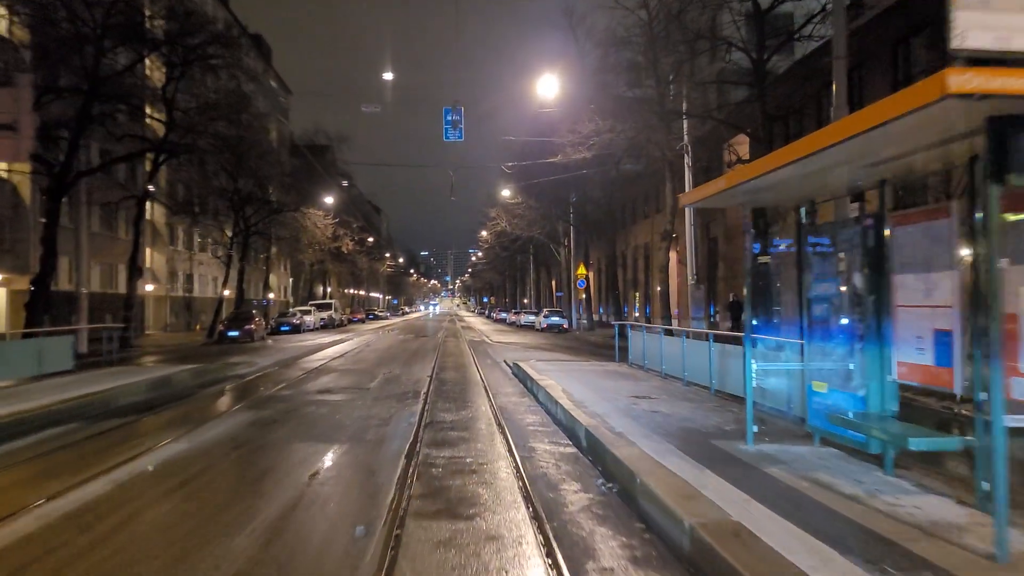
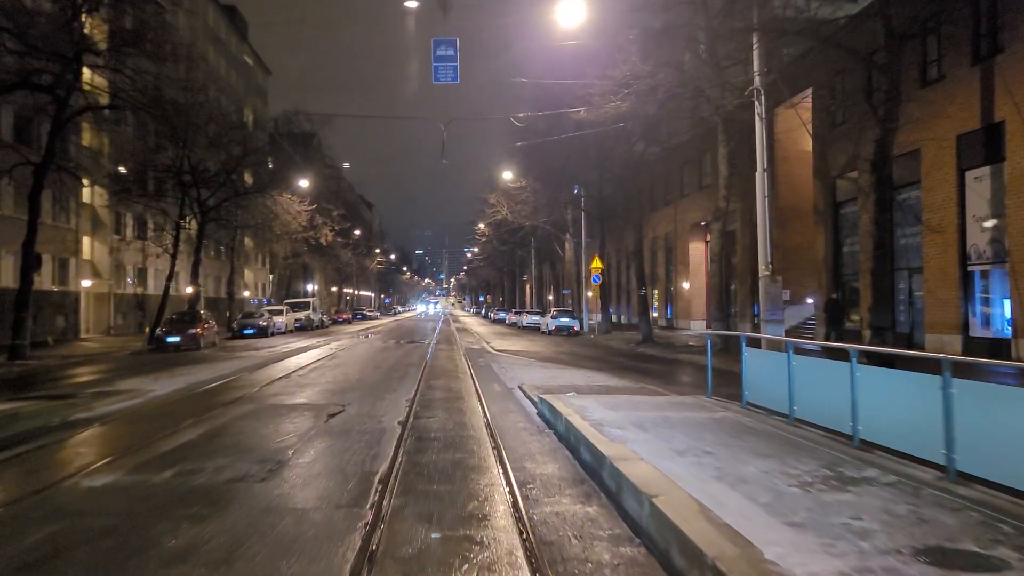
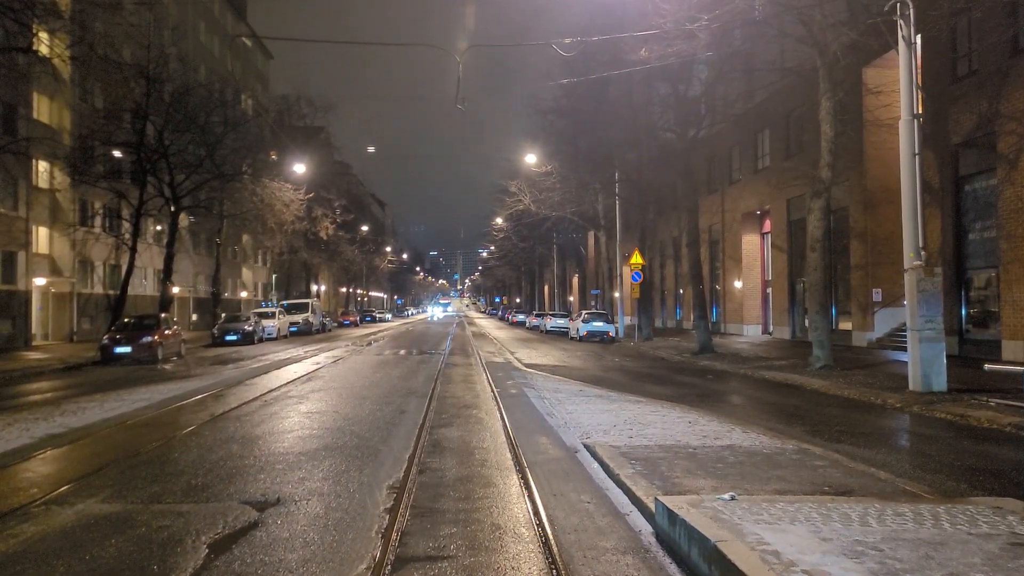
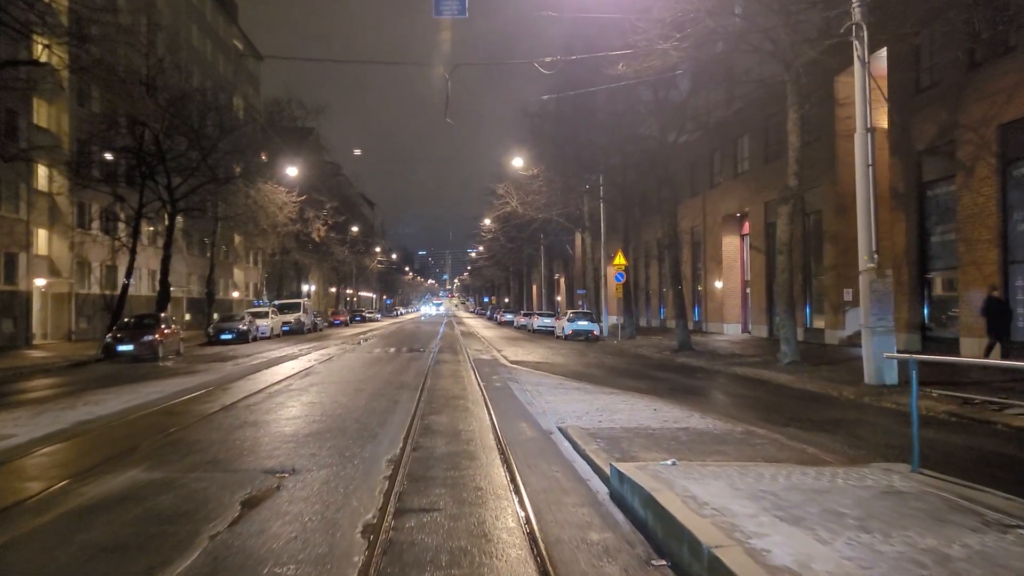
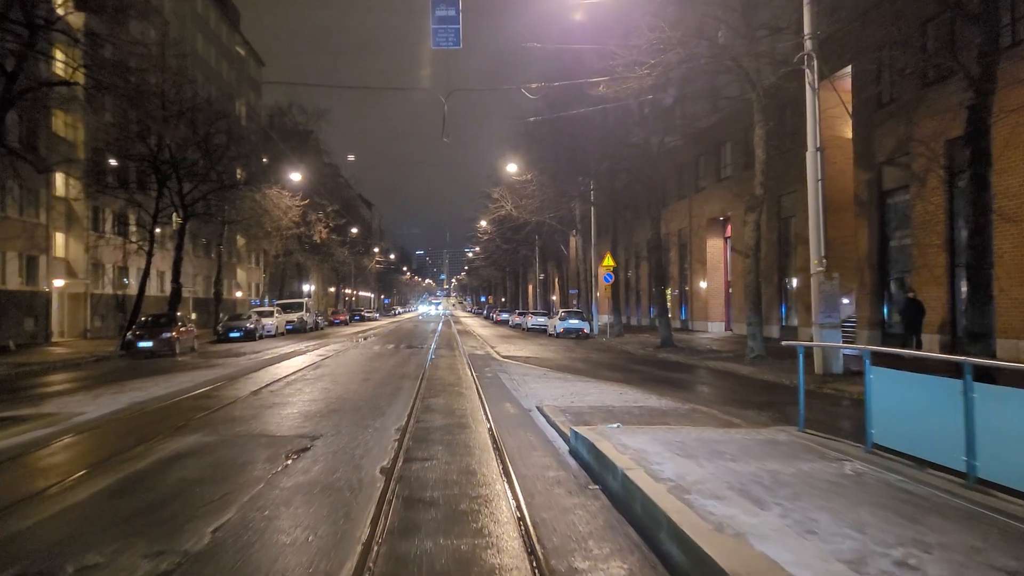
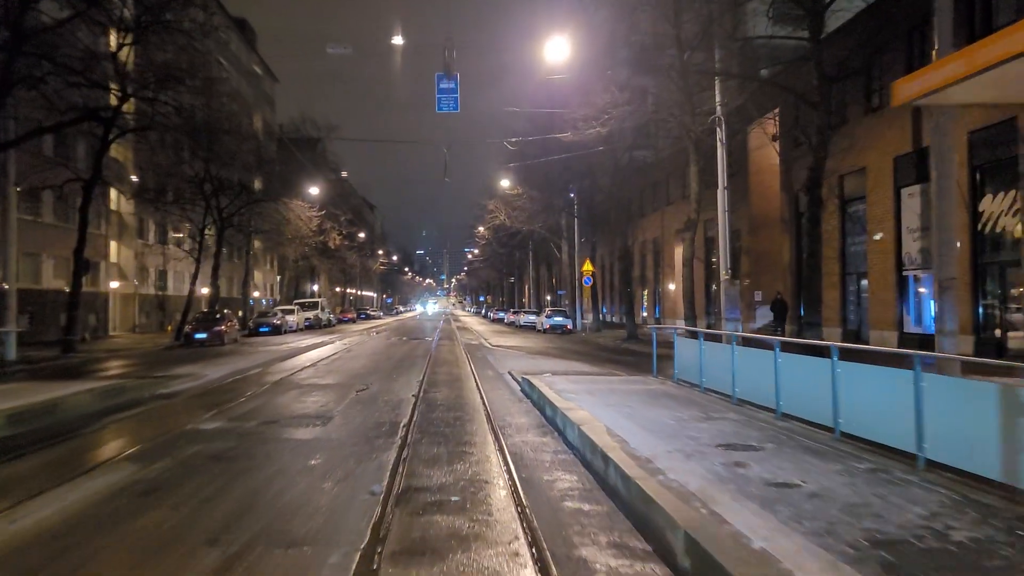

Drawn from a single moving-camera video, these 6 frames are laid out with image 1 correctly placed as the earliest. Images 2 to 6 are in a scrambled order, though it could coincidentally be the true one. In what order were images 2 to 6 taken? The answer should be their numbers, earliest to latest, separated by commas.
6, 2, 5, 4, 3
